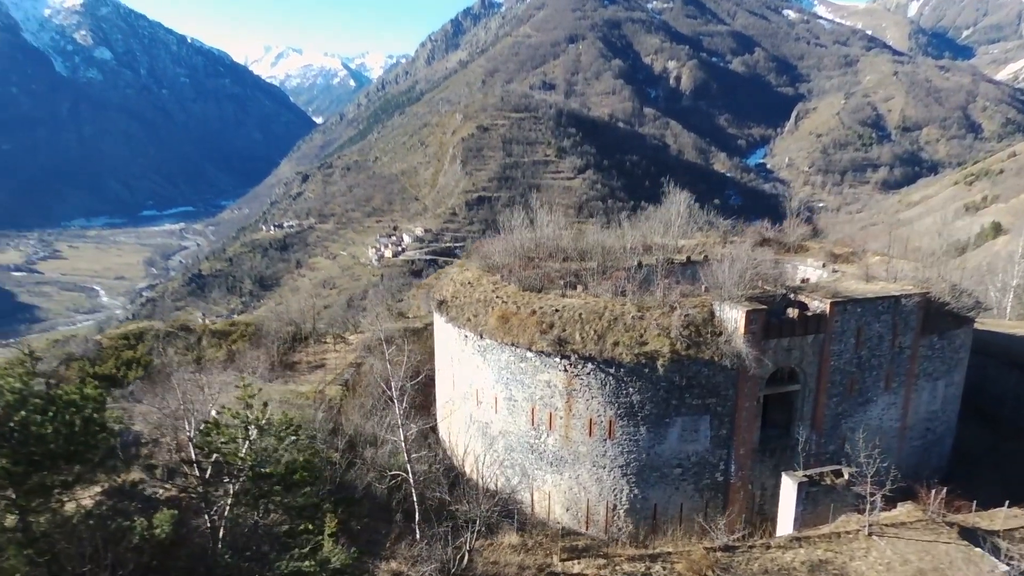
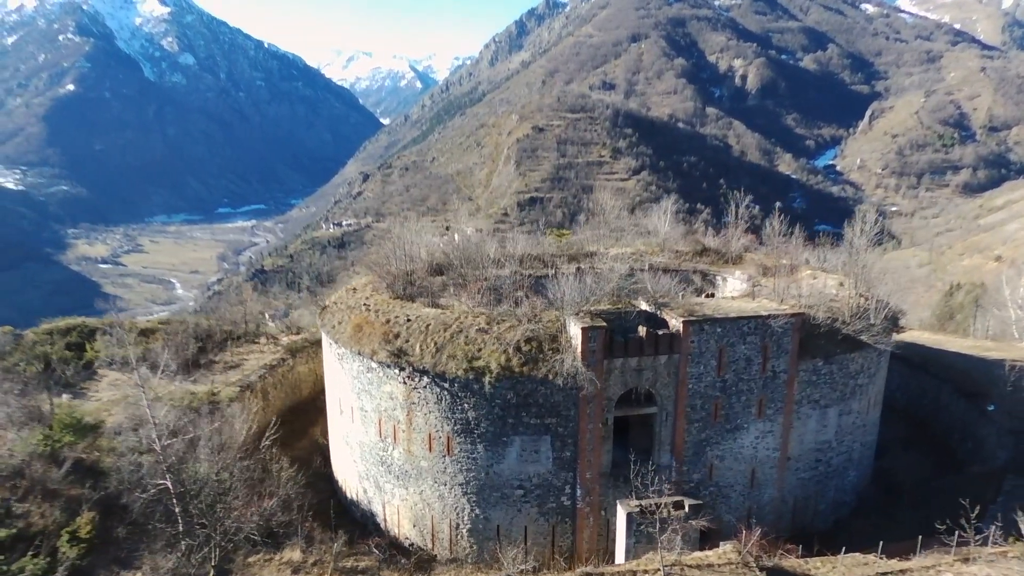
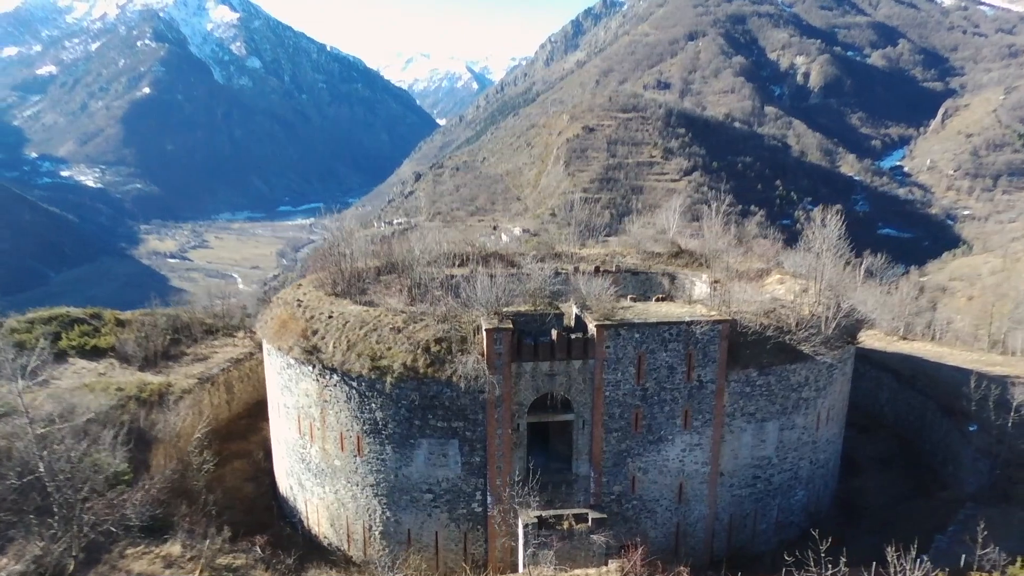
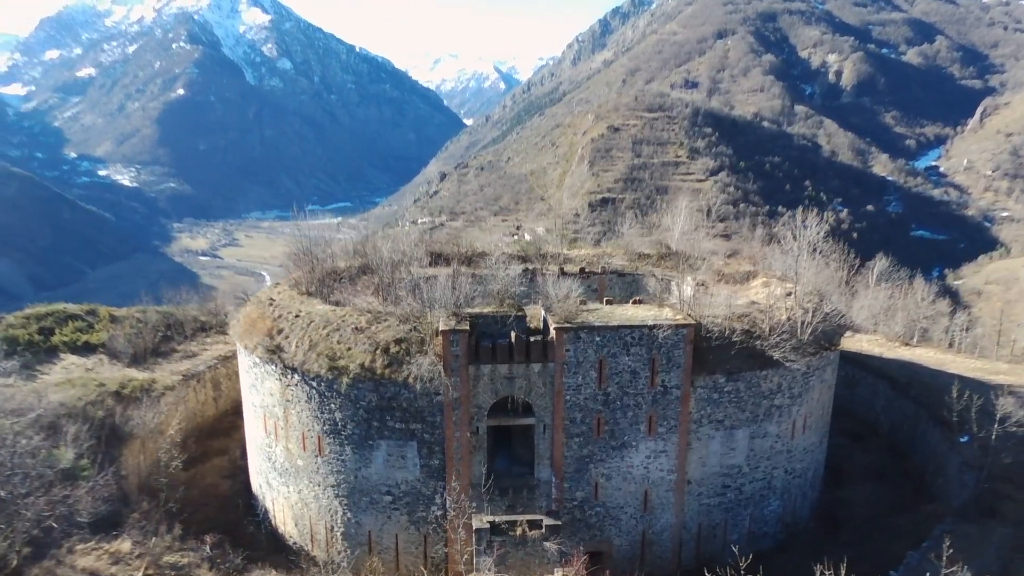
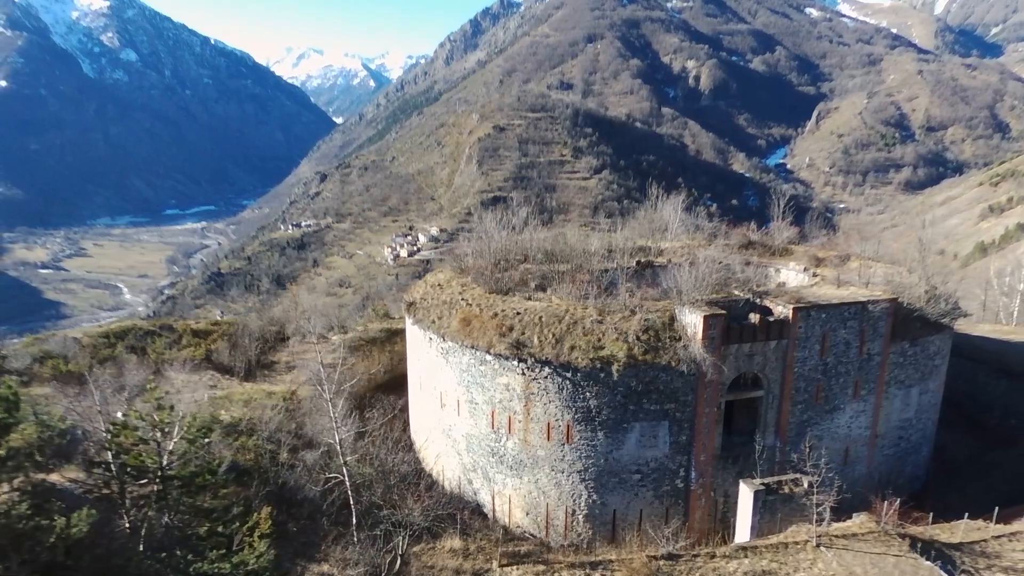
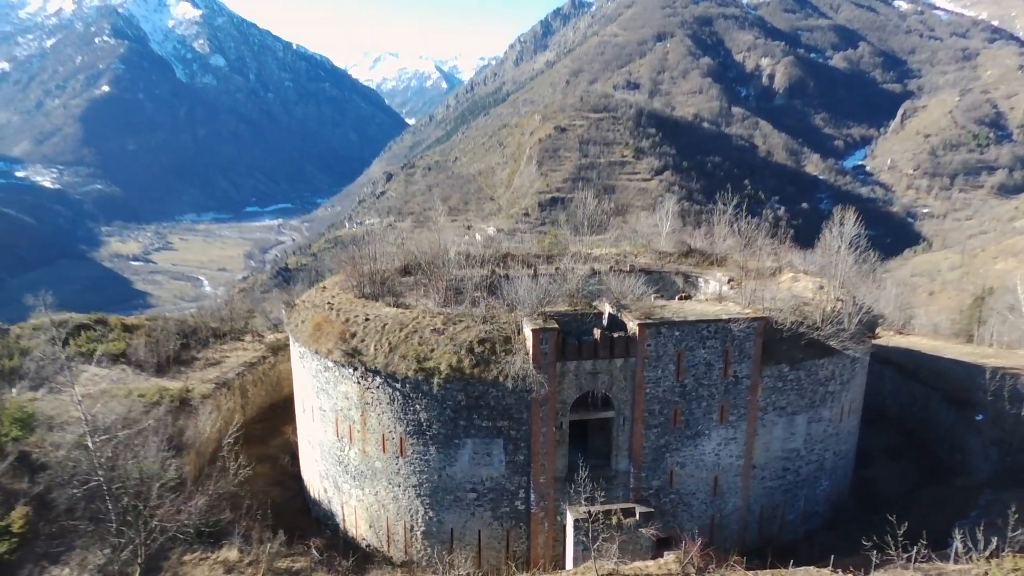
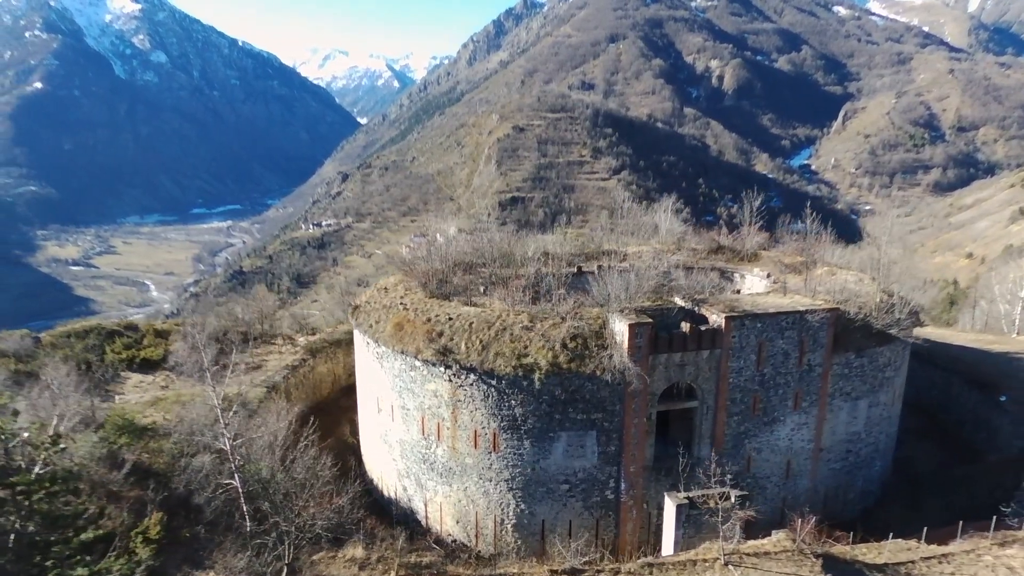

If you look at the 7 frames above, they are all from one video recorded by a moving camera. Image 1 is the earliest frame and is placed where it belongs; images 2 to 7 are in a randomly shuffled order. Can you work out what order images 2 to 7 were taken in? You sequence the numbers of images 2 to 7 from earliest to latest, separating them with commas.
5, 7, 2, 6, 3, 4
